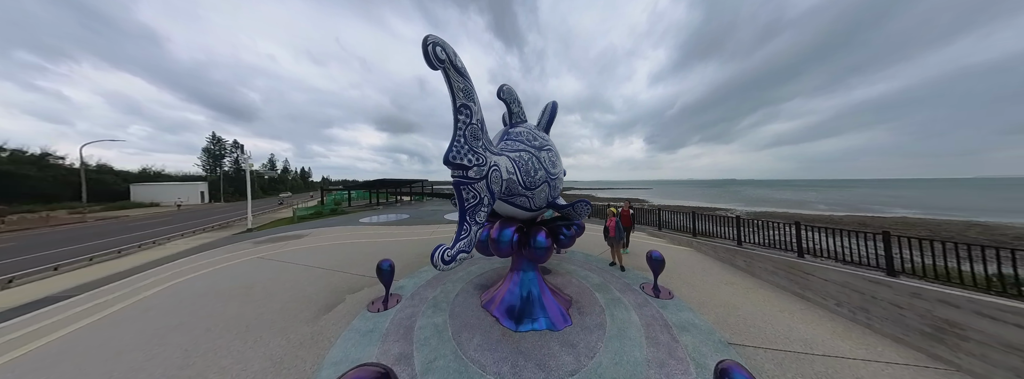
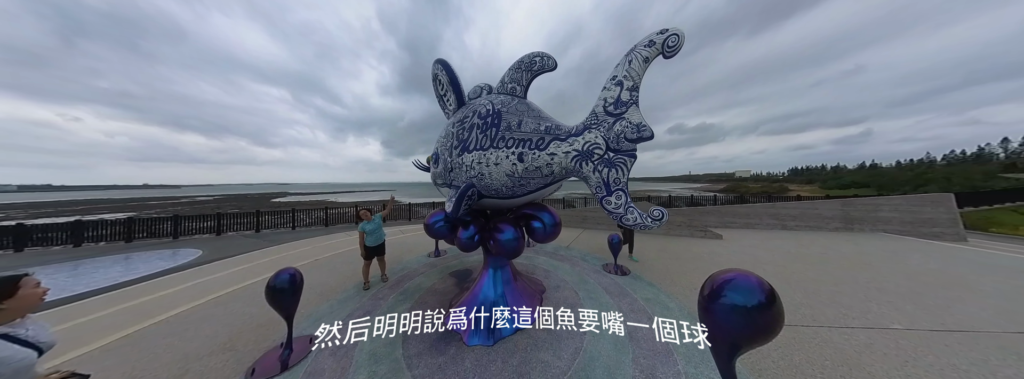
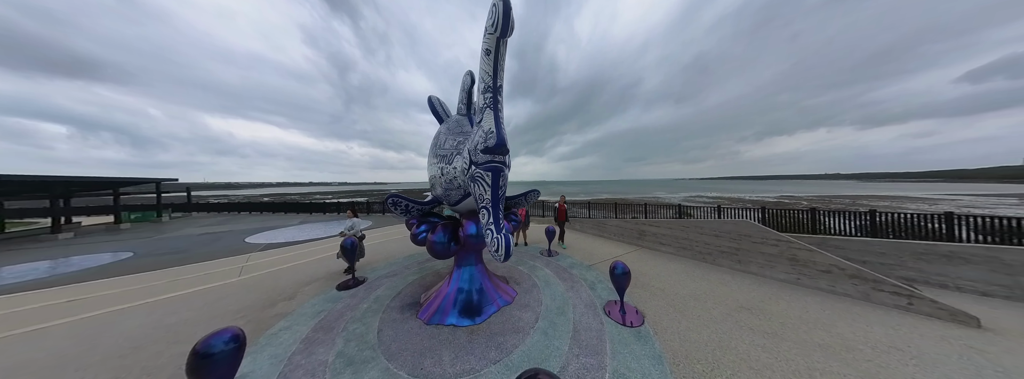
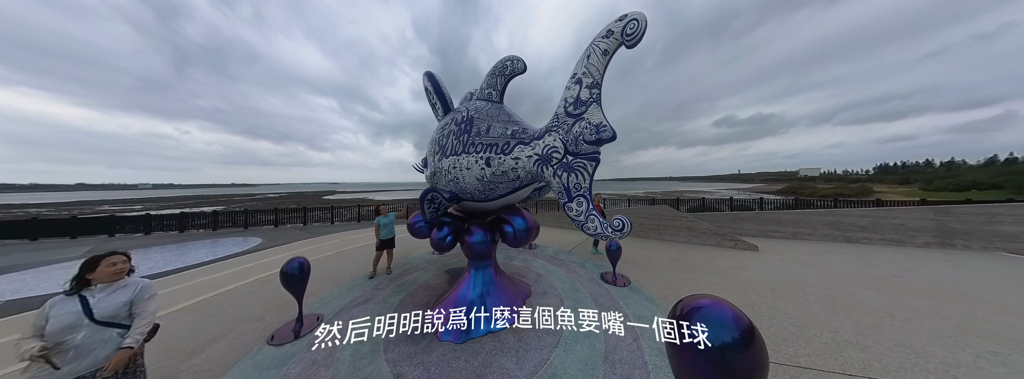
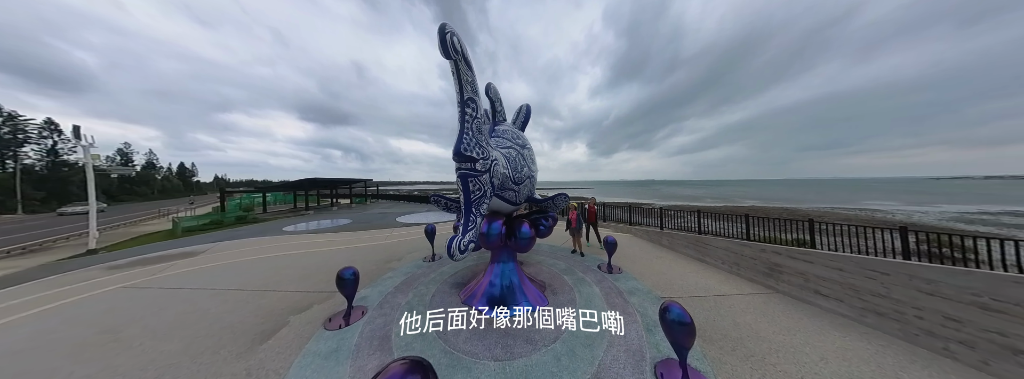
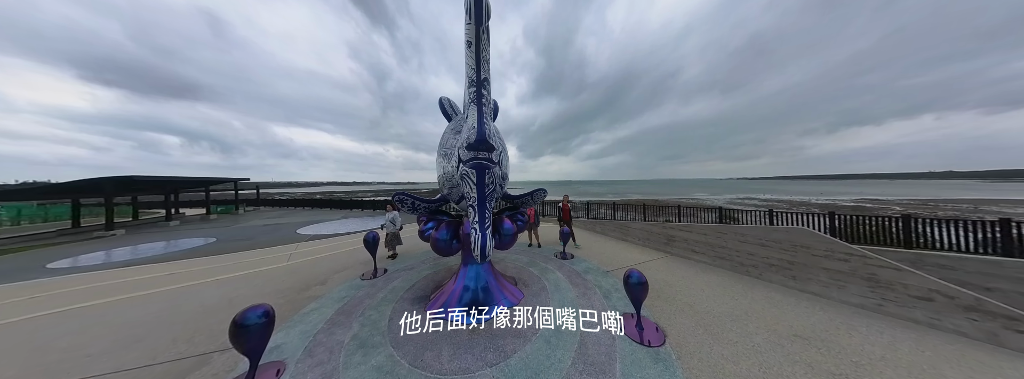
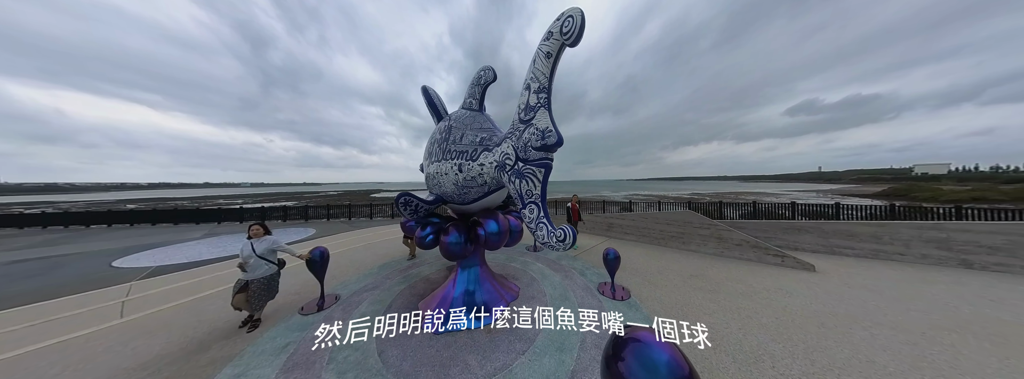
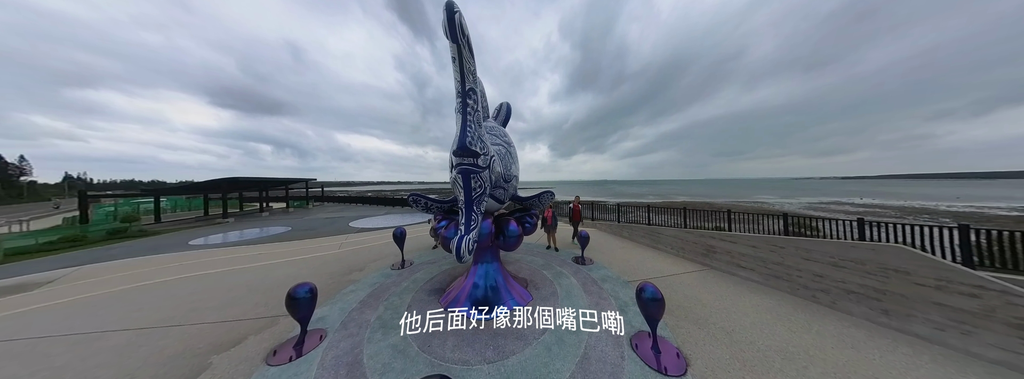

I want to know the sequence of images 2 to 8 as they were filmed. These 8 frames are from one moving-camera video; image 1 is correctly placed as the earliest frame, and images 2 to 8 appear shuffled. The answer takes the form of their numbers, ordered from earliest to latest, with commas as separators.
5, 8, 6, 3, 7, 4, 2
